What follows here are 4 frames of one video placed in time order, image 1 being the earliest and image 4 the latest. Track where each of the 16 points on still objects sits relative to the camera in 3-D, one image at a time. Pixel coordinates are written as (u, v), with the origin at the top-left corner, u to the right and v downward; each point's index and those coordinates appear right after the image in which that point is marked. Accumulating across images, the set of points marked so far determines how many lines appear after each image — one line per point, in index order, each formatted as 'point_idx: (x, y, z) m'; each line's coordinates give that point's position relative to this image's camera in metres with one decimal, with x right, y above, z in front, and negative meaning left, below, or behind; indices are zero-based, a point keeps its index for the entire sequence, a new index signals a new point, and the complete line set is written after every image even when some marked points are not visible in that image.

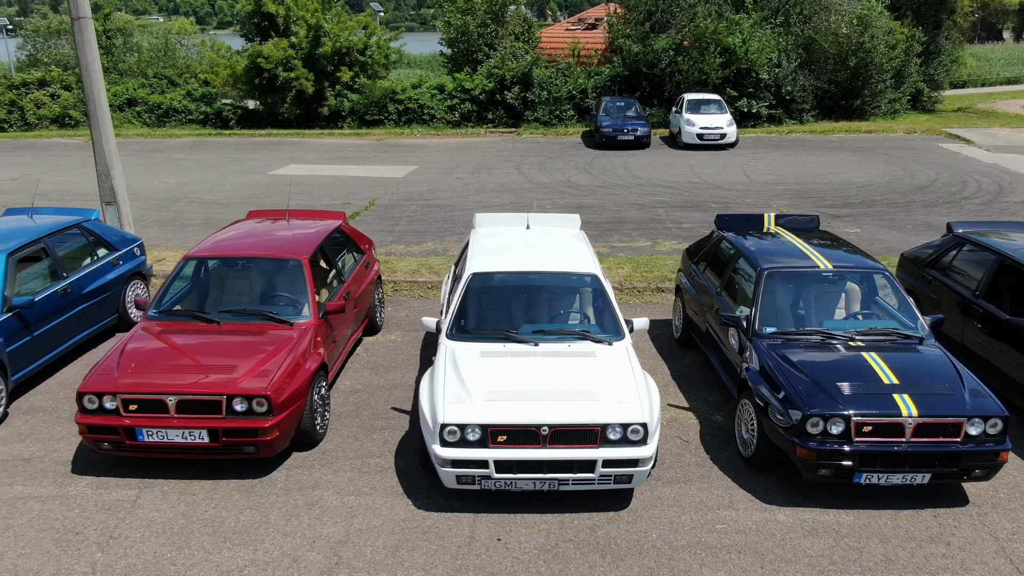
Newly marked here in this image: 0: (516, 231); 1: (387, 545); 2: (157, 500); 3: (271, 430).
0: (0.0, +0.5, +7.2) m
1: (-0.7, -1.5, +4.7) m
2: (-2.3, -1.4, +5.2) m
3: (-1.6, -0.9, +5.3) m
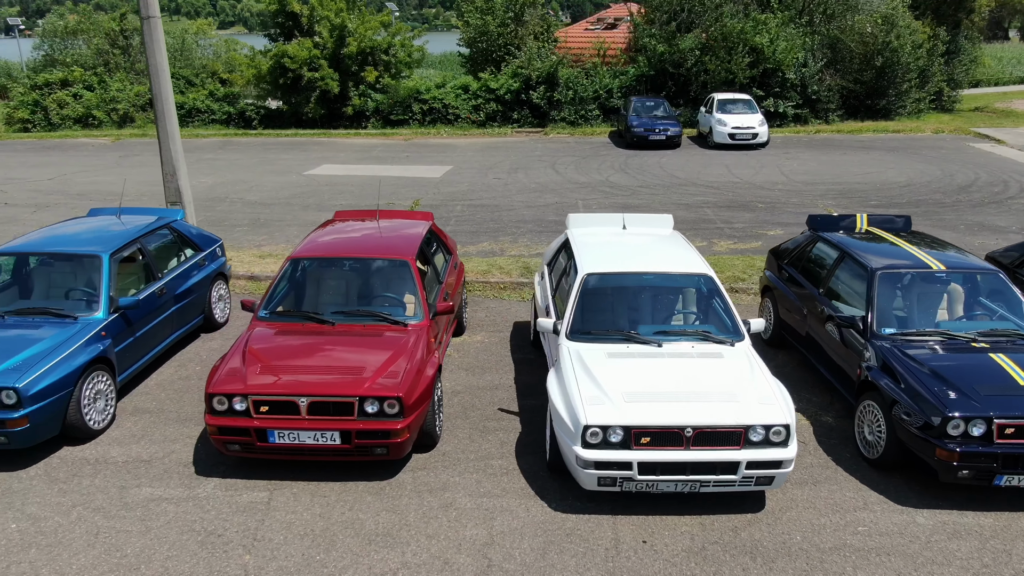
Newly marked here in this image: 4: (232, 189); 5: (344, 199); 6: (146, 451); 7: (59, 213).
0: (+0.9, +0.5, +7.2) m
1: (+0.1, -1.5, +4.7) m
2: (-1.4, -1.4, +5.1) m
3: (-0.7, -0.9, +5.2) m
4: (-6.0, +2.1, +17.3) m
5: (-3.4, +1.8, +16.0) m
6: (-2.6, -1.2, +5.8) m
7: (-8.6, +1.4, +15.3) m
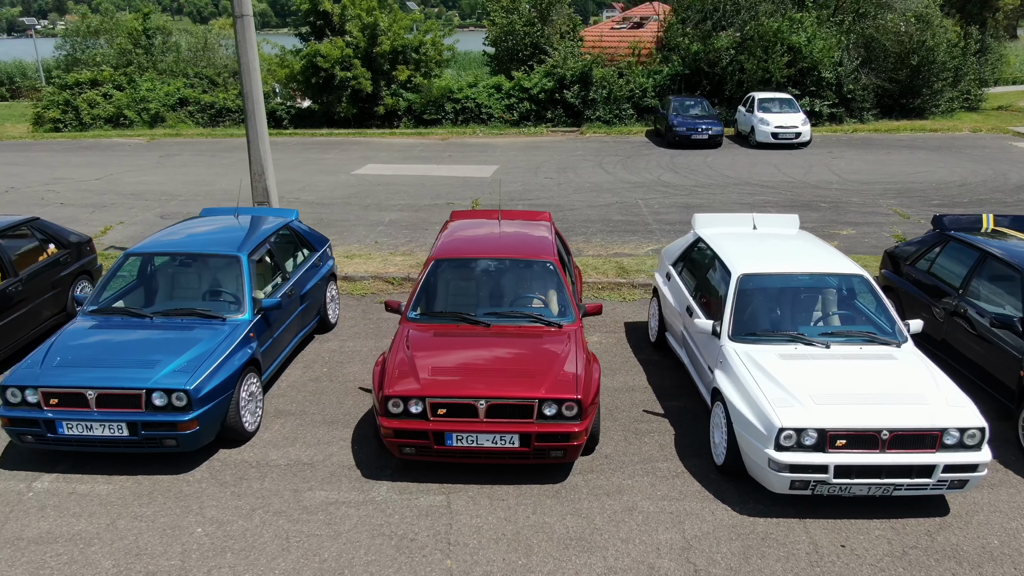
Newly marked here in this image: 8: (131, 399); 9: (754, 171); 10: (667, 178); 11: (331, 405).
0: (+2.1, +0.5, +7.1) m
1: (+1.3, -1.5, +4.7) m
2: (-0.3, -1.4, +5.1) m
3: (+0.4, -0.9, +5.2) m
4: (-4.9, +2.1, +17.2) m
5: (-2.2, +1.8, +16.0) m
6: (-1.5, -1.2, +5.7) m
7: (-7.5, +1.4, +15.2) m
8: (-2.5, -0.7, +5.2) m
9: (+5.7, +2.8, +19.0) m
10: (+3.5, +2.5, +18.4) m
11: (-1.5, -0.9, +6.5) m
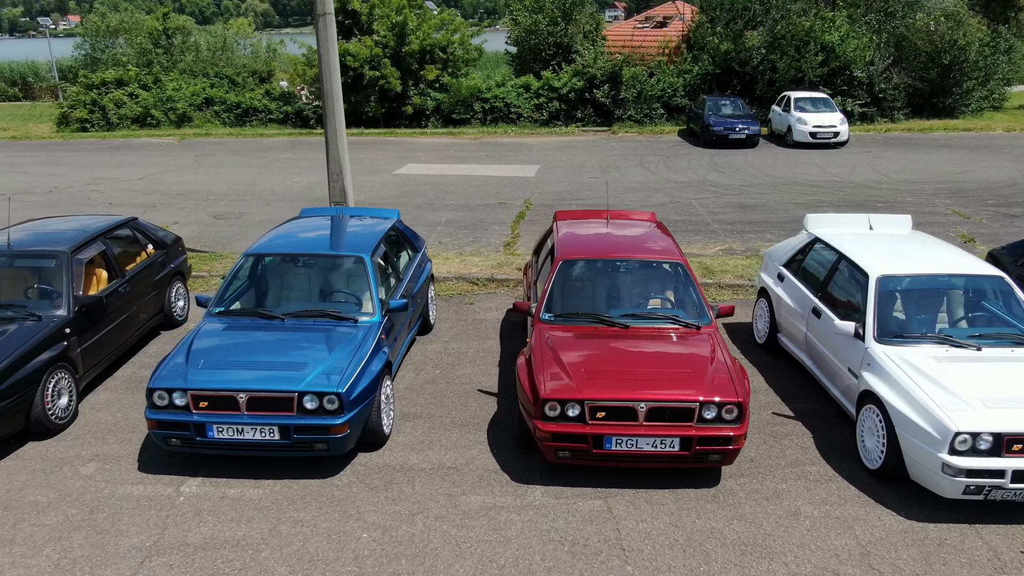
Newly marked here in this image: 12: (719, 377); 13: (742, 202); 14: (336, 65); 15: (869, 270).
0: (+3.1, +0.5, +7.0) m
1: (+2.3, -1.5, +4.6) m
2: (+0.7, -1.4, +5.0) m
3: (+1.4, -1.0, +5.1) m
4: (-3.8, +2.1, +17.2) m
5: (-1.2, +1.8, +15.9) m
6: (-0.5, -1.2, +5.6) m
7: (-6.4, +1.4, +15.1) m
8: (-1.5, -0.7, +5.2) m
9: (+6.7, +2.8, +18.9) m
10: (+4.6, +2.5, +18.3) m
11: (-0.4, -1.0, +6.4) m
12: (+1.3, -0.6, +5.3) m
13: (+4.4, +1.7, +15.6) m
14: (-2.2, +2.7, +9.9) m
15: (+2.7, +0.1, +6.2) m
